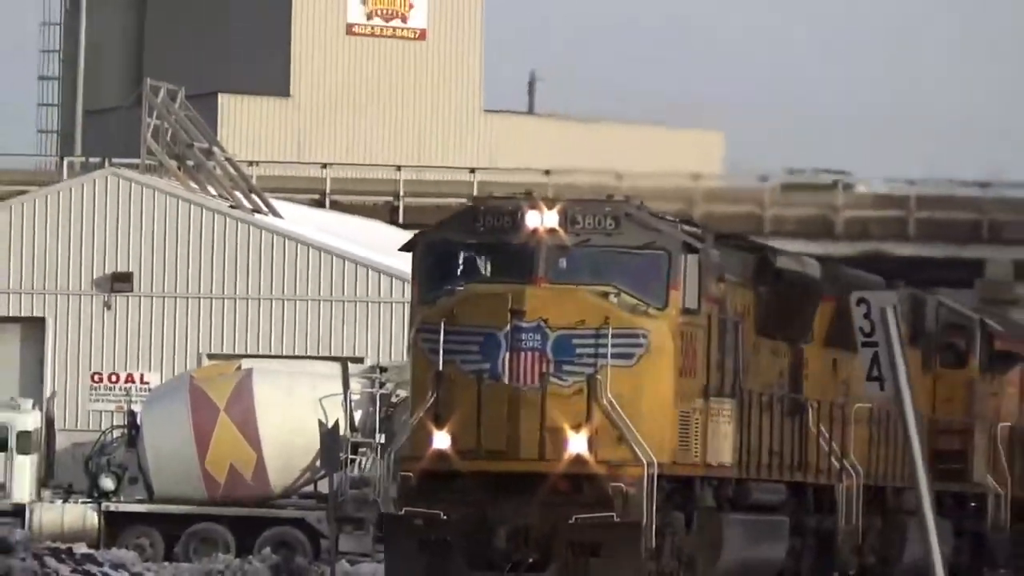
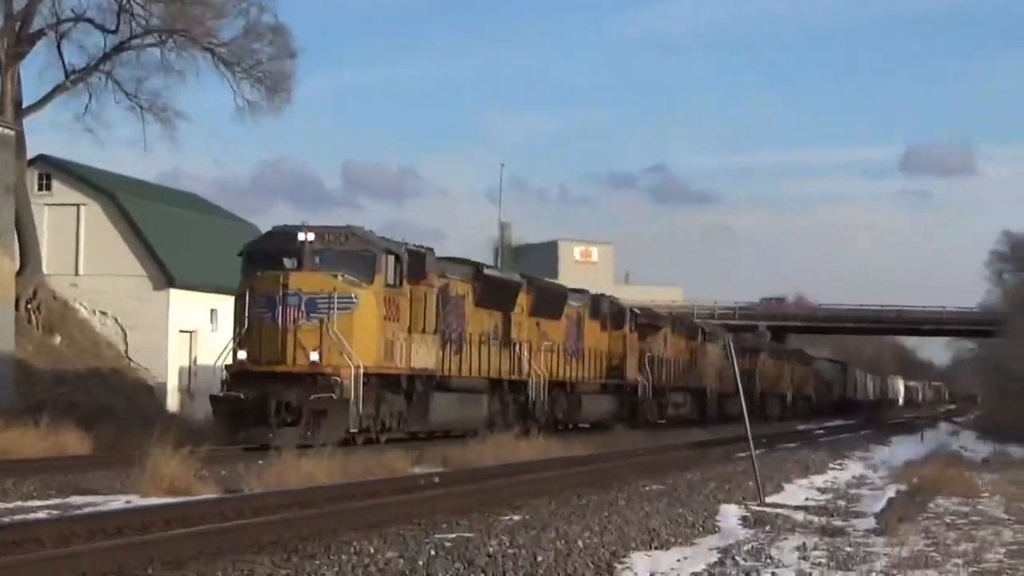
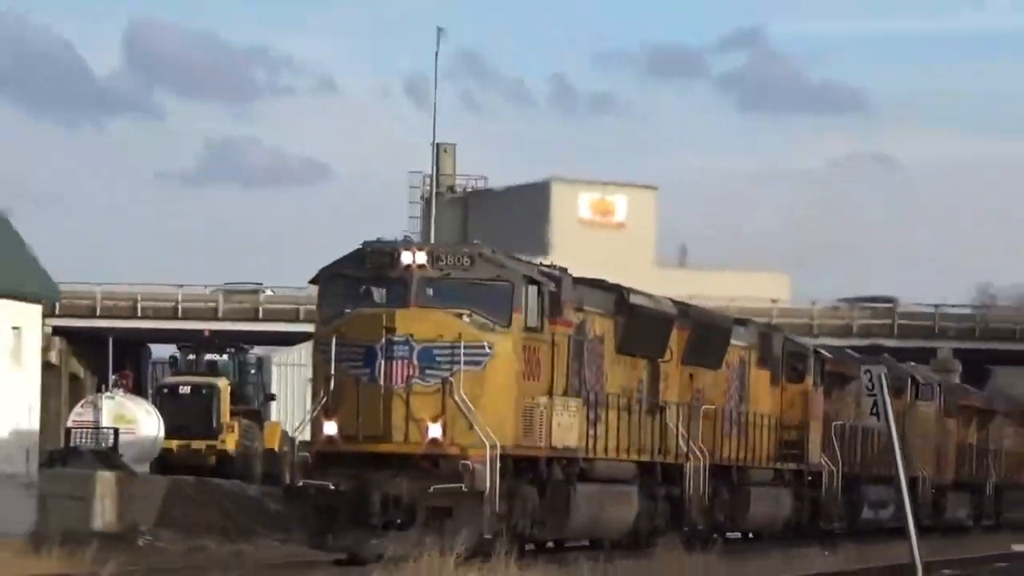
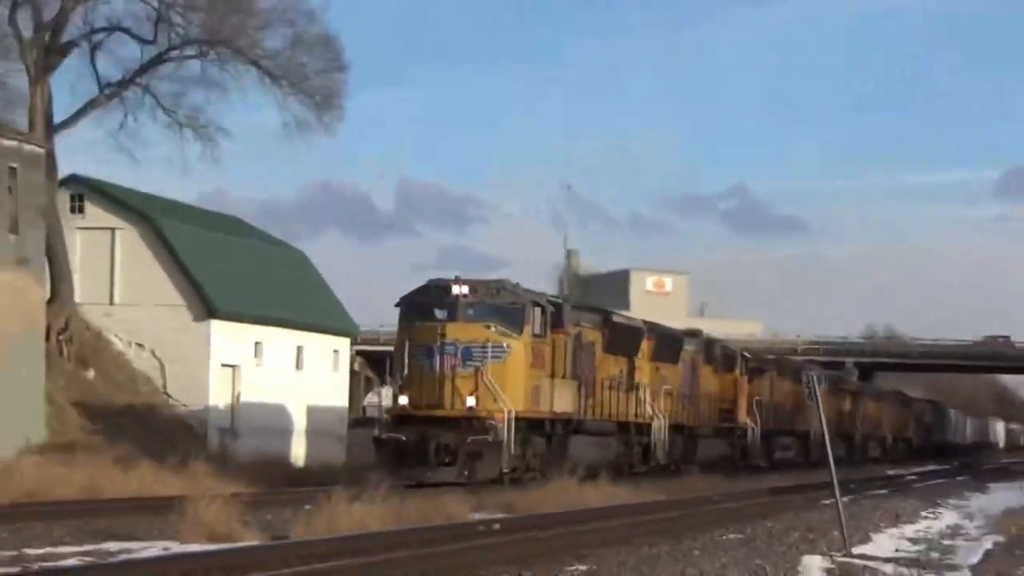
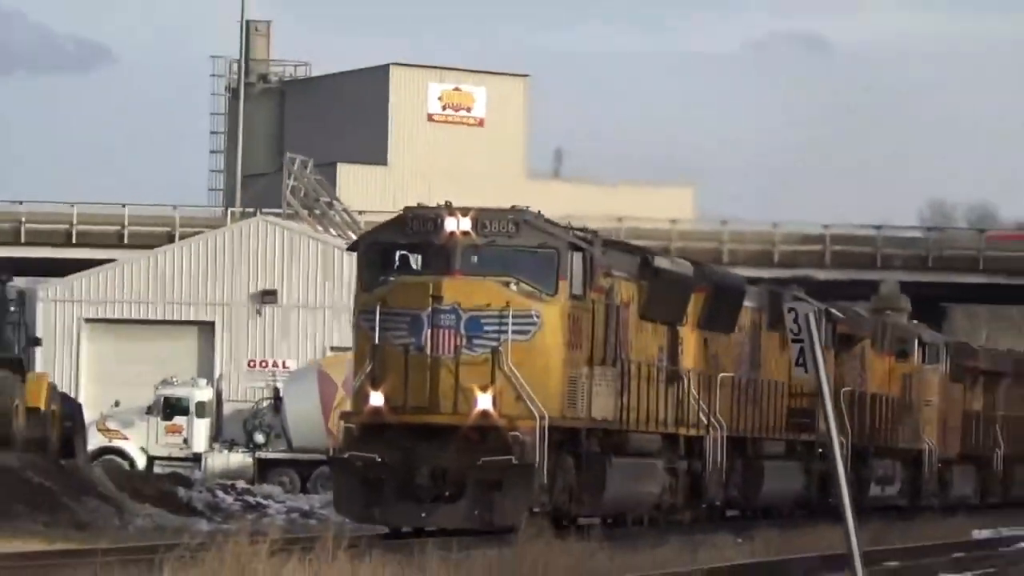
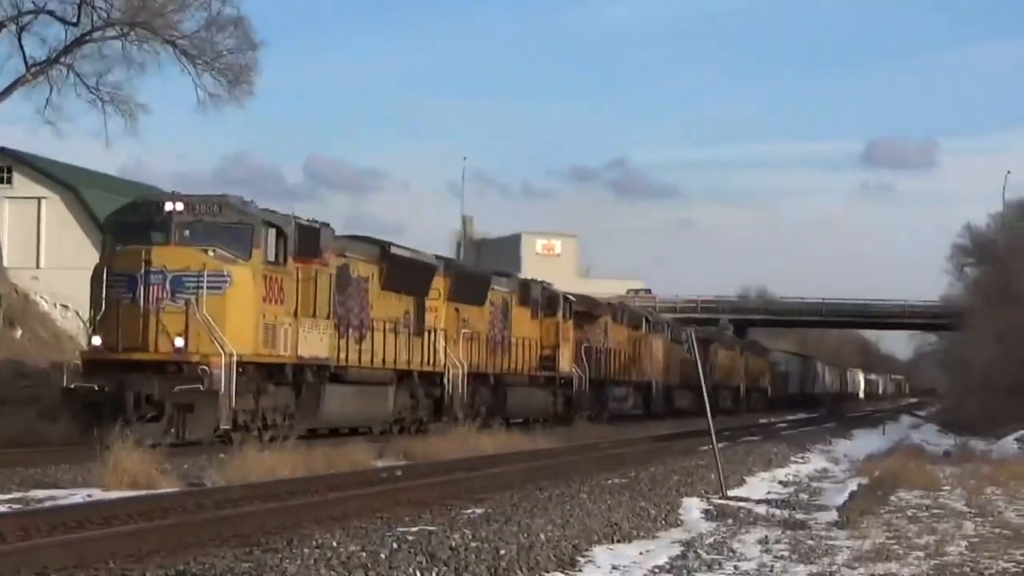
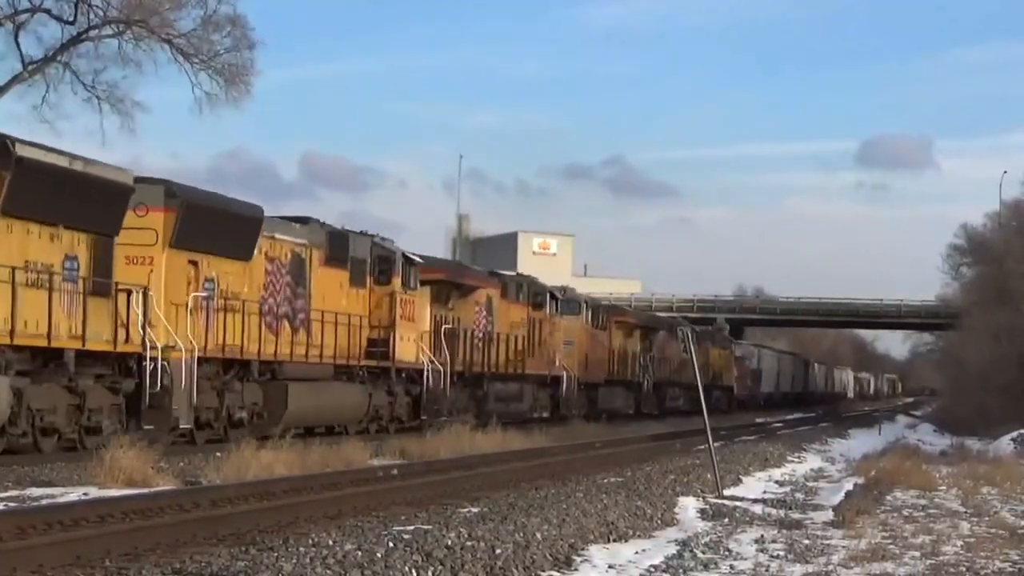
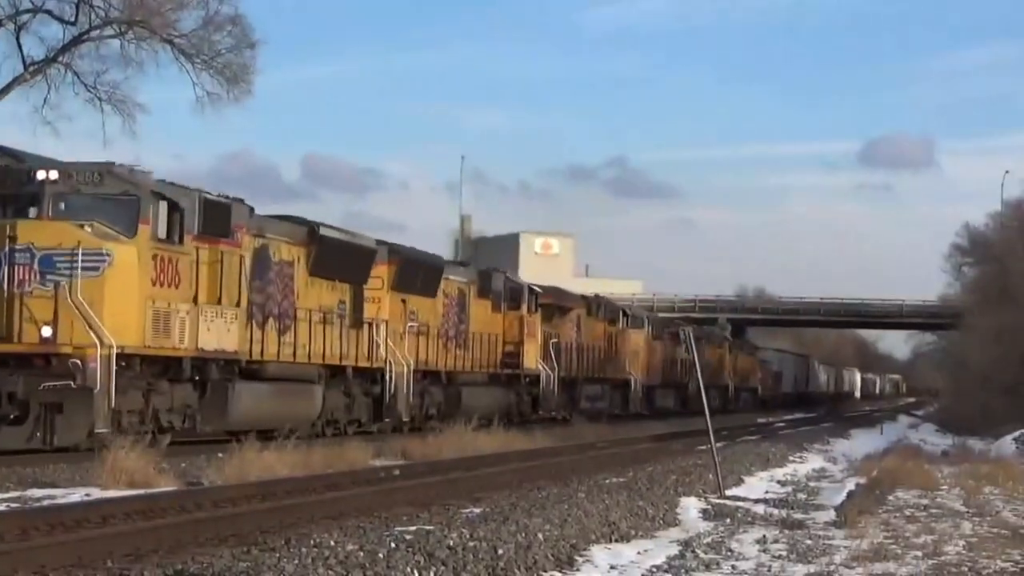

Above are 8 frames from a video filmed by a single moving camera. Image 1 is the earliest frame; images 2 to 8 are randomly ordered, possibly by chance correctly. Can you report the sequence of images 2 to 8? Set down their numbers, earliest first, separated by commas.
5, 3, 4, 2, 6, 8, 7
